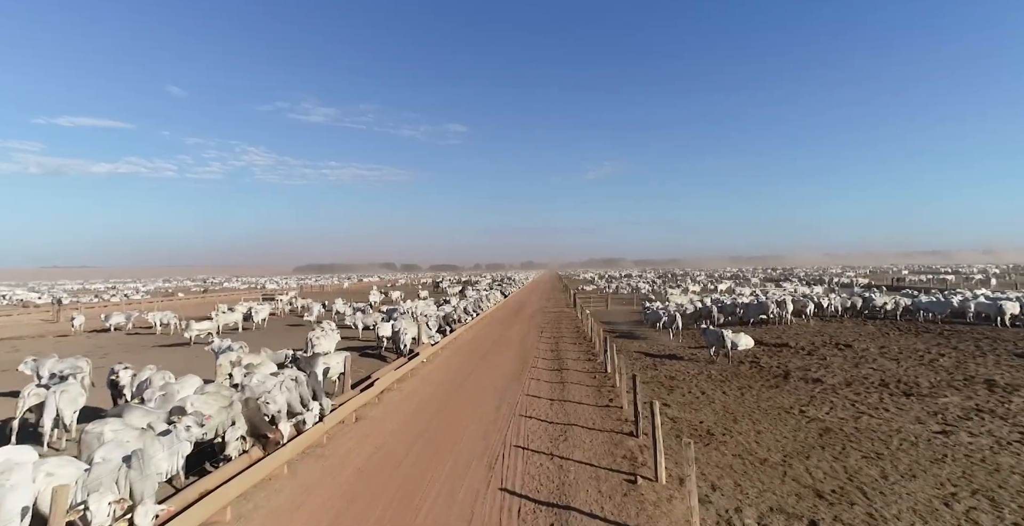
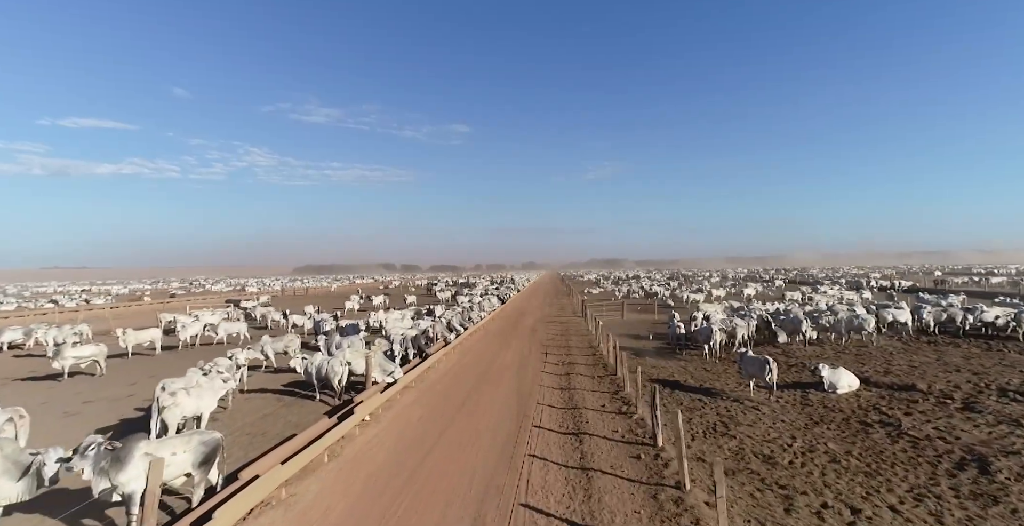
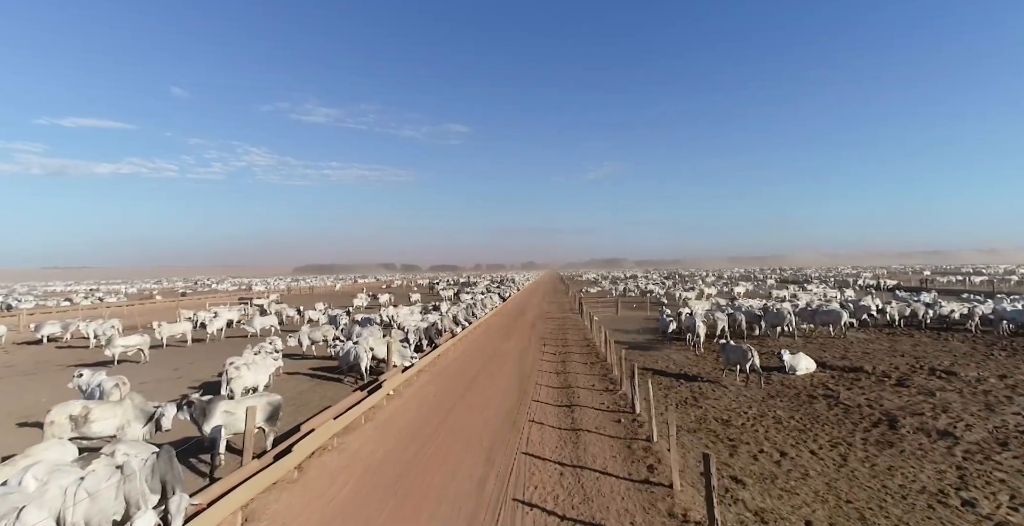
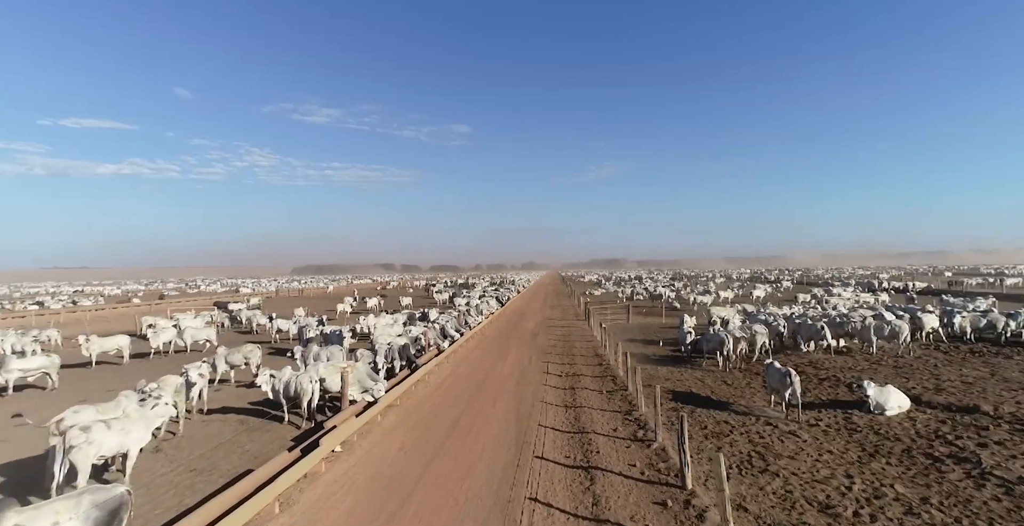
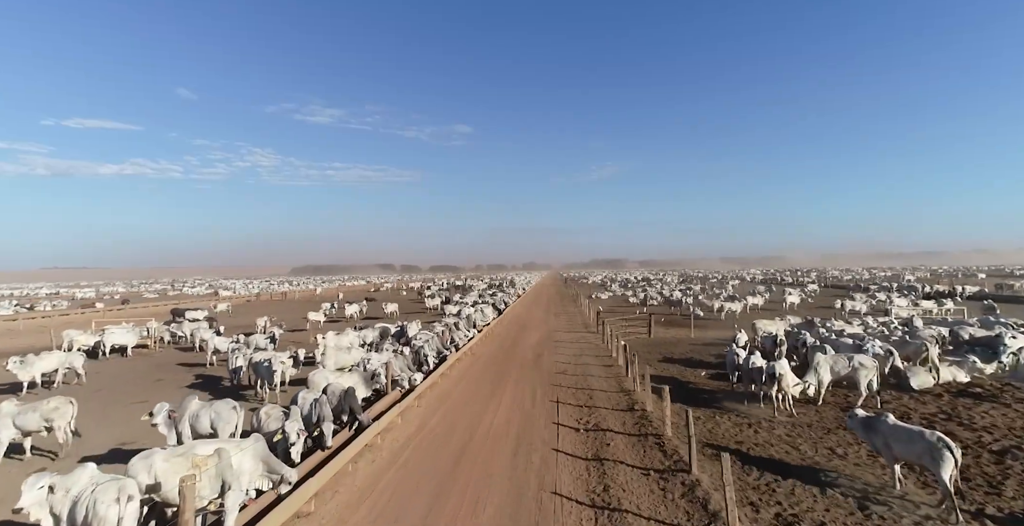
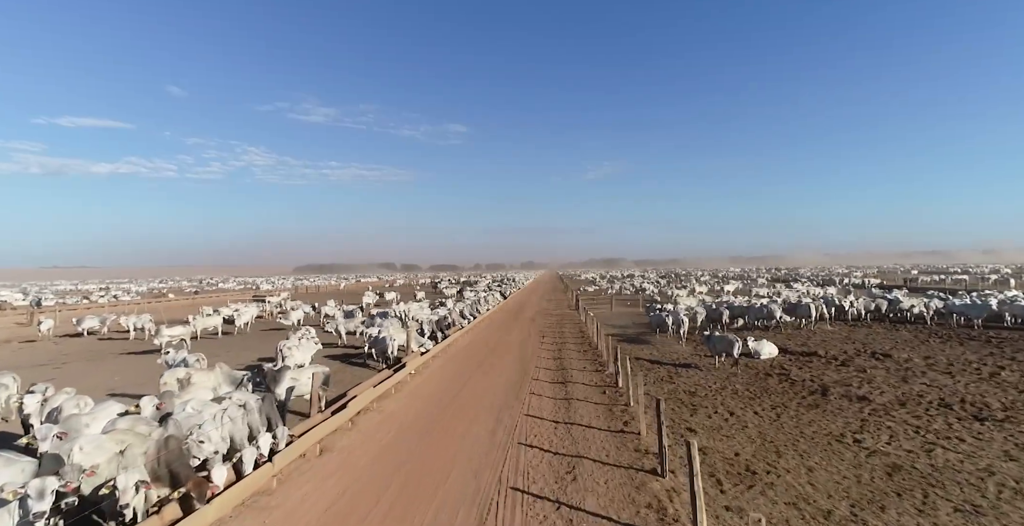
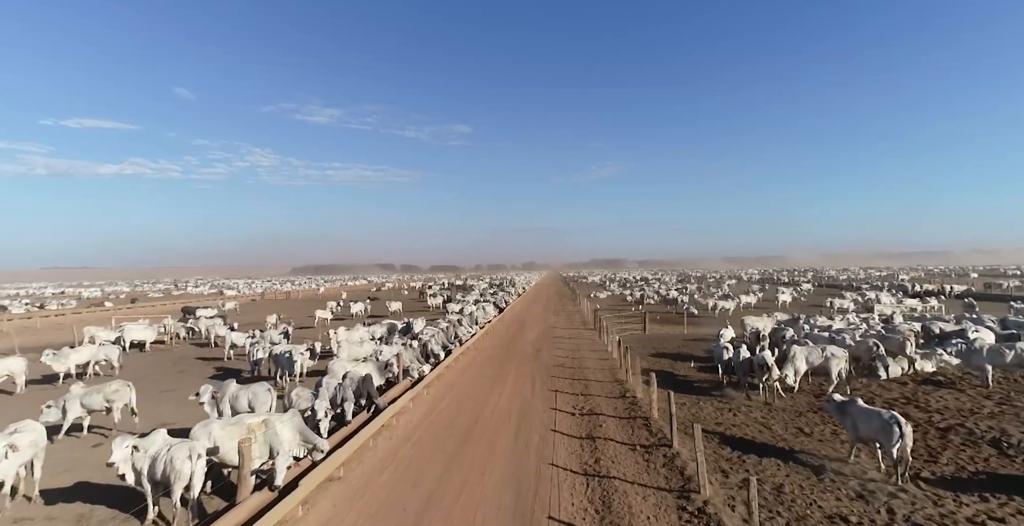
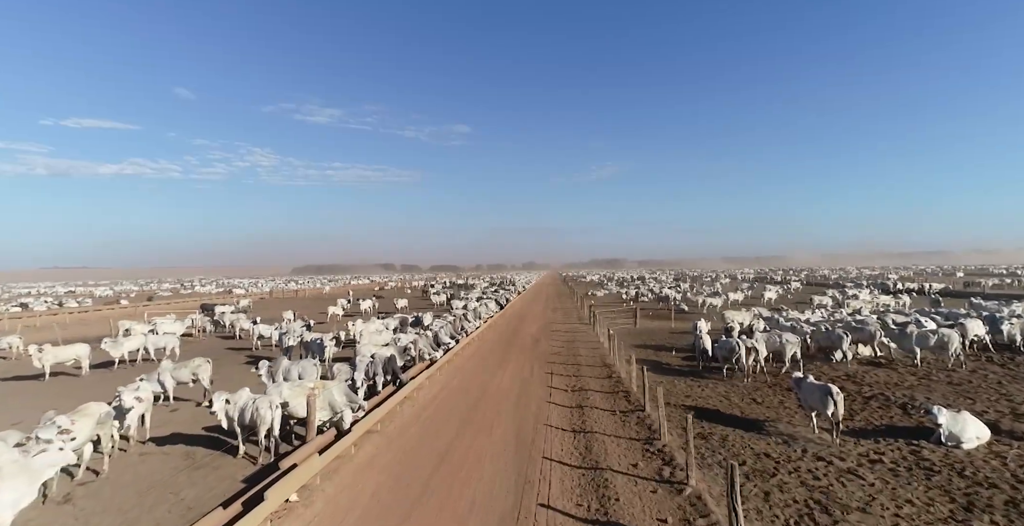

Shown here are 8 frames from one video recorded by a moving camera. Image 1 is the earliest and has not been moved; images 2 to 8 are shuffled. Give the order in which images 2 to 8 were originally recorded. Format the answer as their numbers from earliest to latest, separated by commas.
6, 3, 2, 4, 8, 7, 5
